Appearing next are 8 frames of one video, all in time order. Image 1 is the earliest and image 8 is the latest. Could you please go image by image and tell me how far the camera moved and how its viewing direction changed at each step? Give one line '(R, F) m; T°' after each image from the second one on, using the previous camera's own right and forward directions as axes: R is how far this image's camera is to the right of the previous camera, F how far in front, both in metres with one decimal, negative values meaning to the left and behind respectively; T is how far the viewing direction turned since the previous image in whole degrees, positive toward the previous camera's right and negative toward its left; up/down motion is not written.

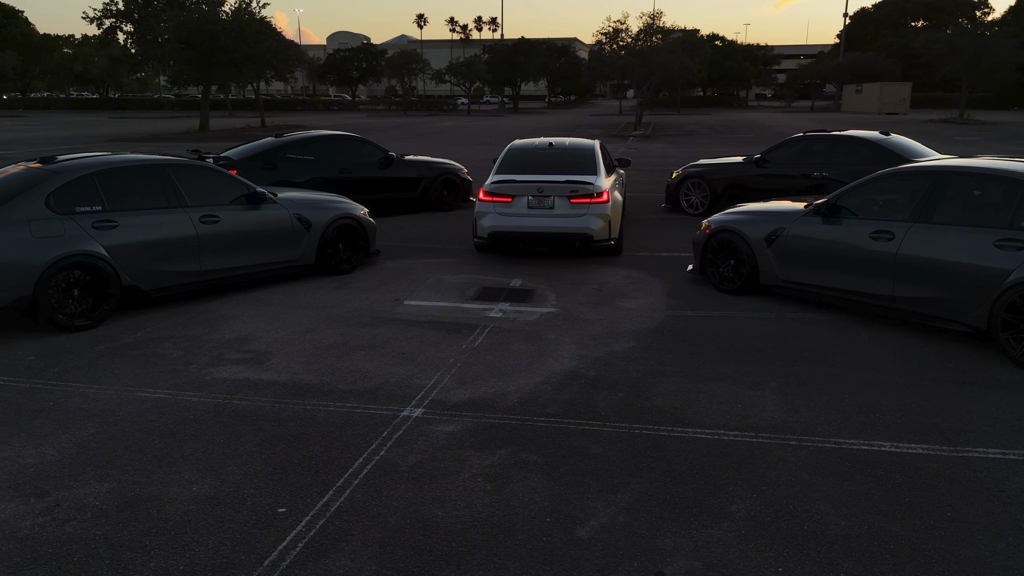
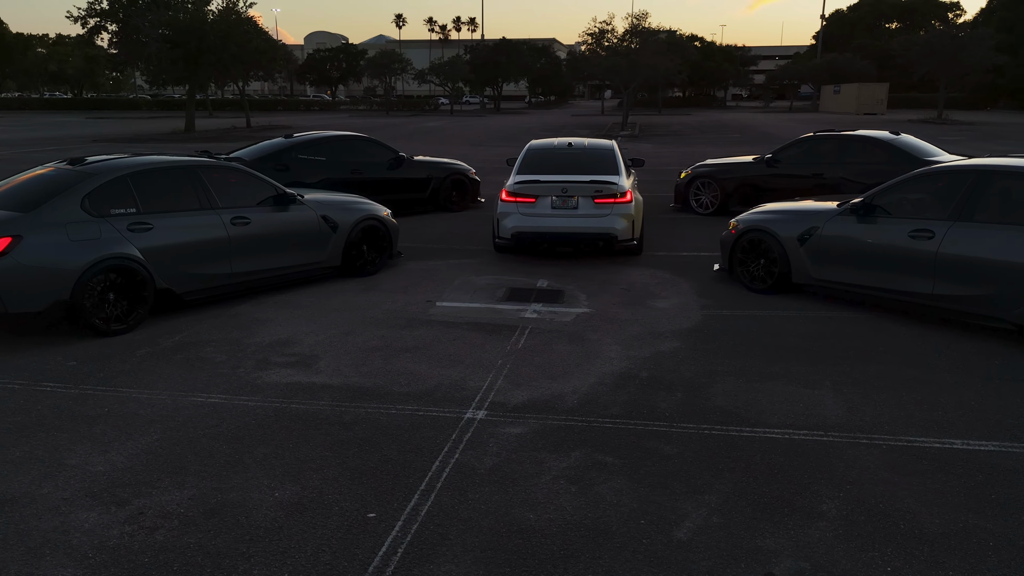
(-0.5, 0.0) m; +1°
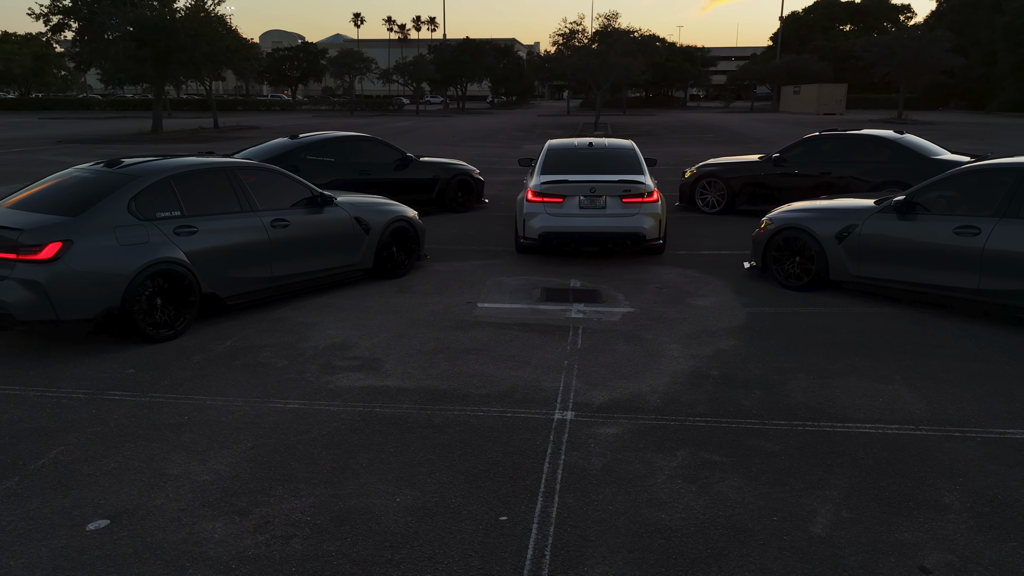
(-0.8, 0.0) m; +3°
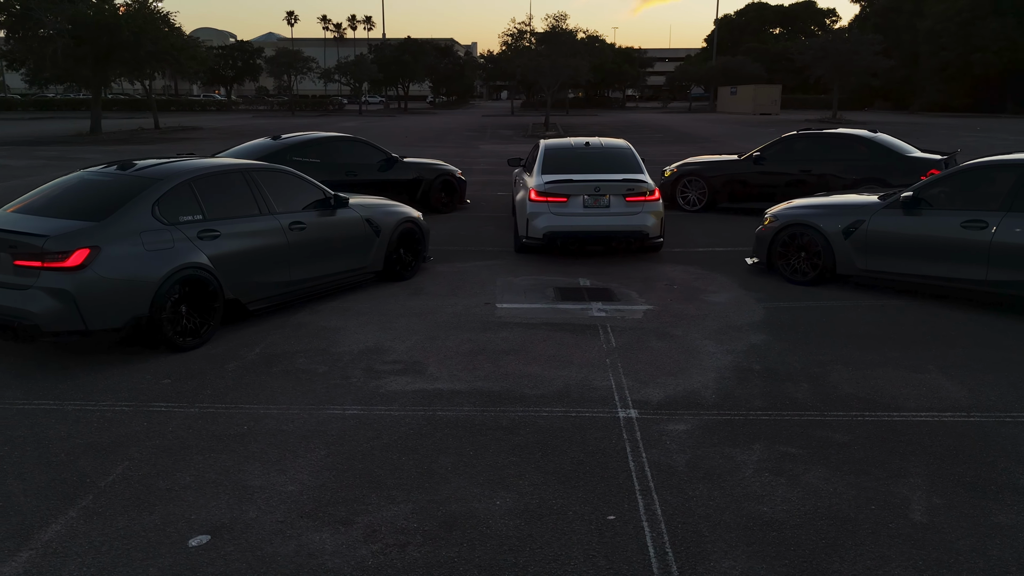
(-0.8, 0.0) m; +4°
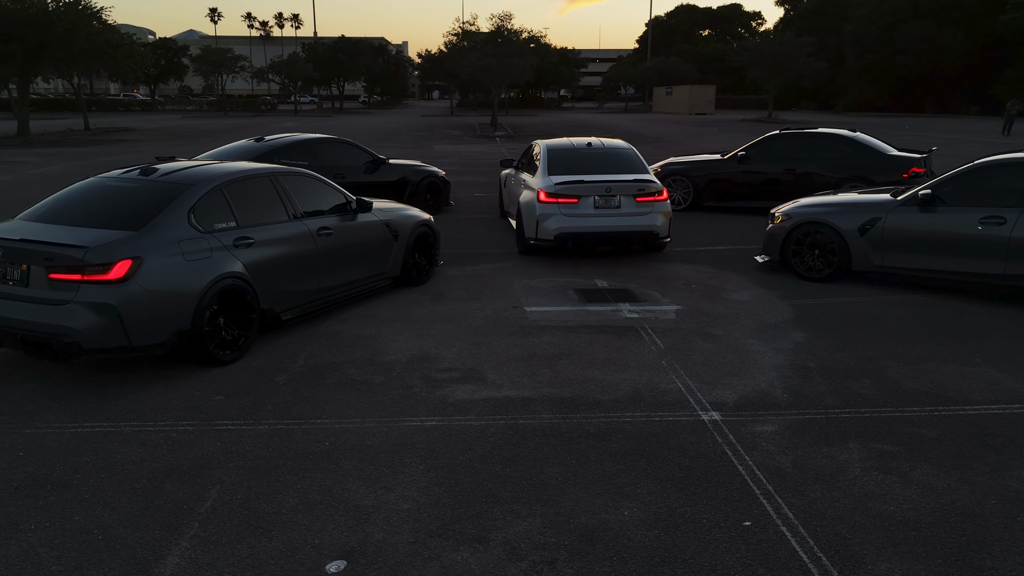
(-0.9, +0.2) m; +5°
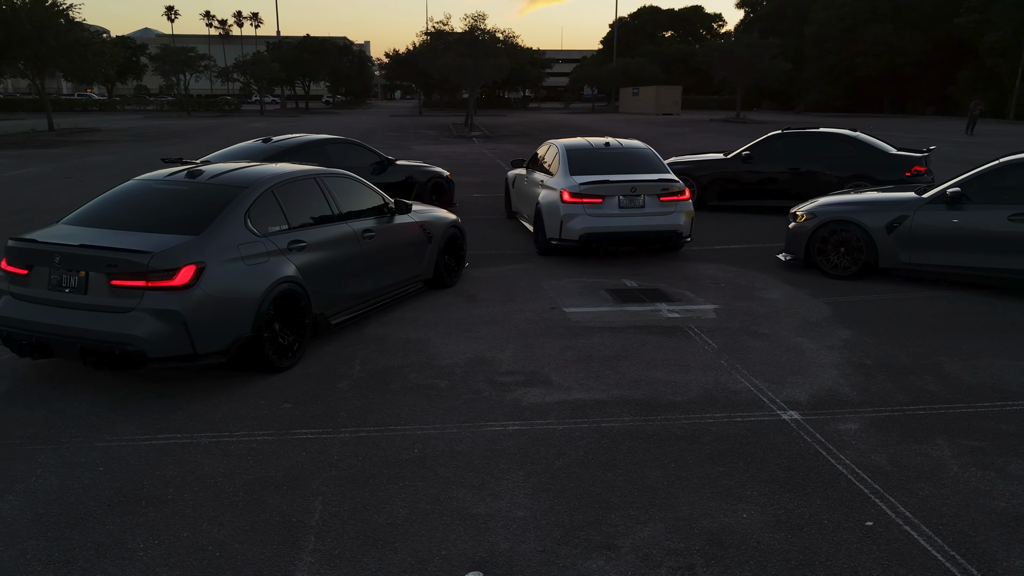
(-0.7, +0.1) m; +2°
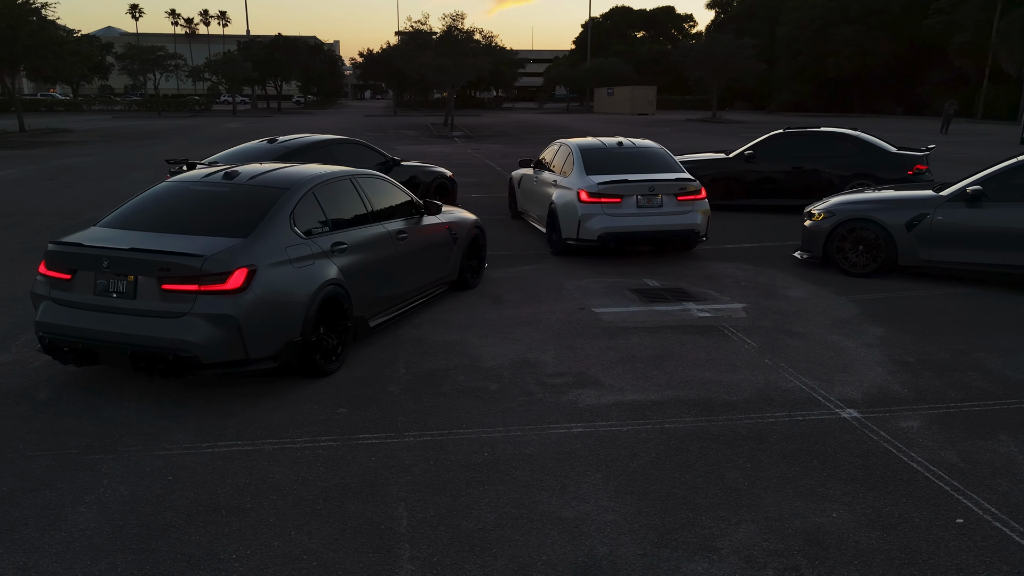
(-0.6, +0.1) m; +2°
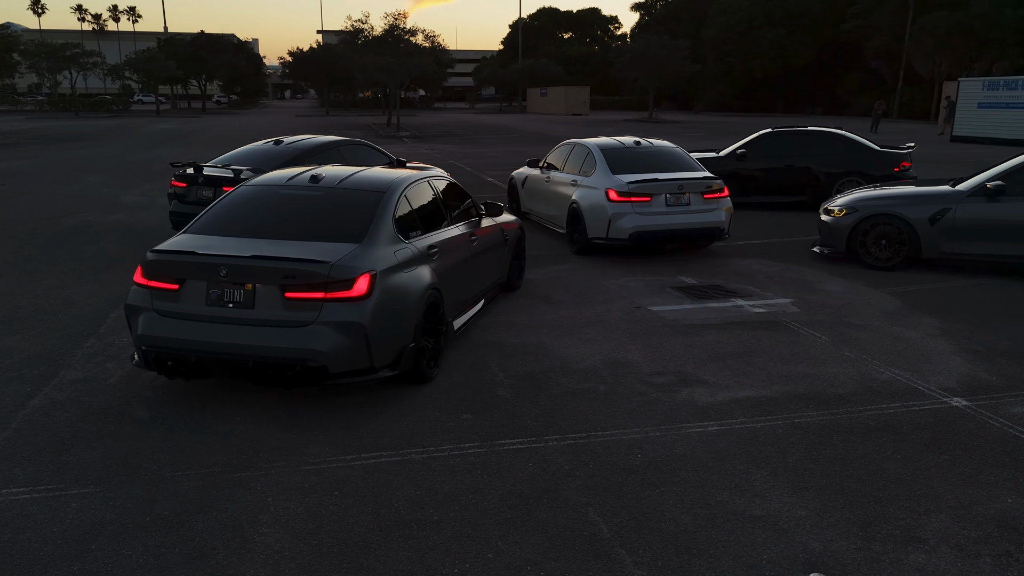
(-1.3, +0.1) m; +5°
